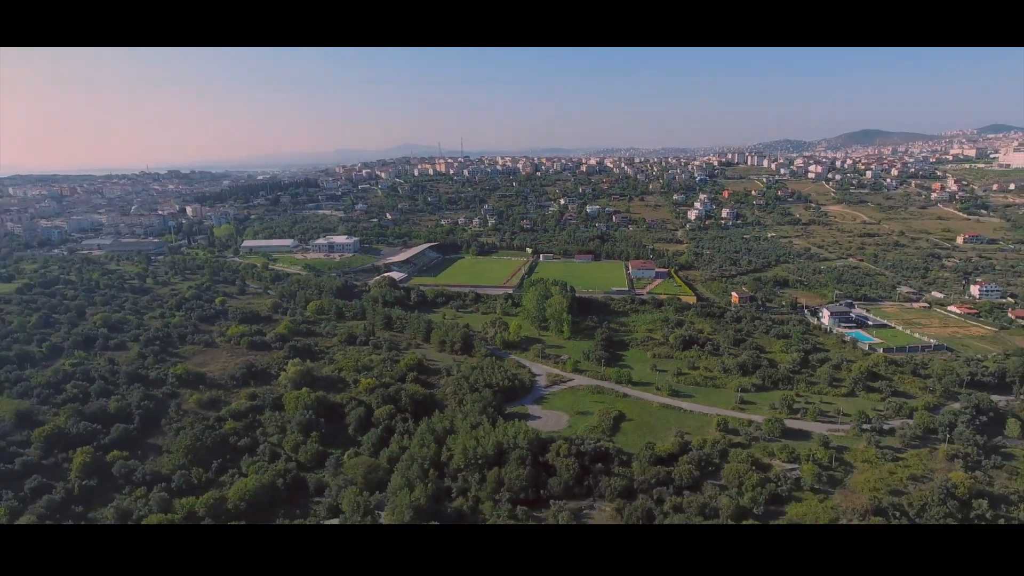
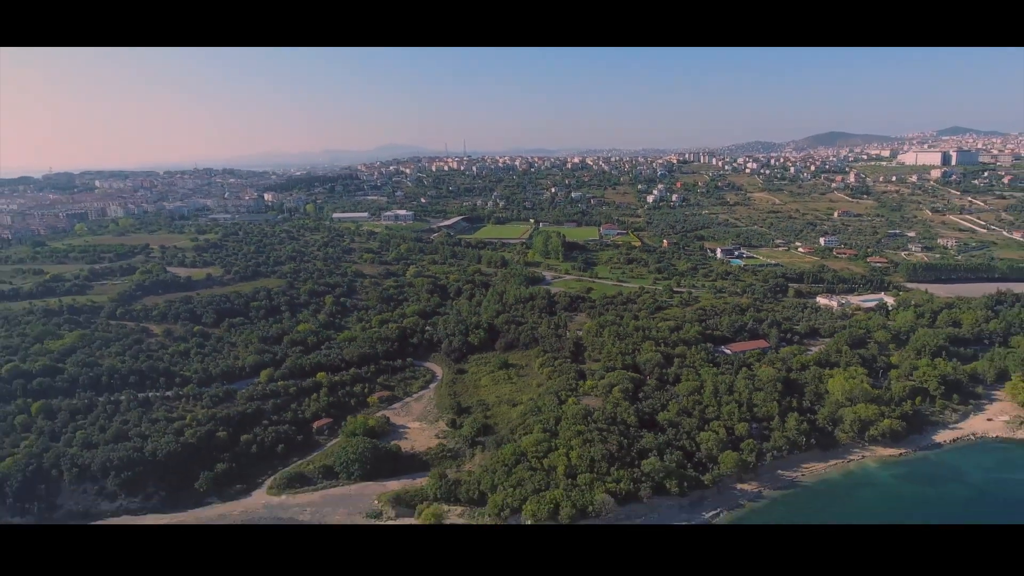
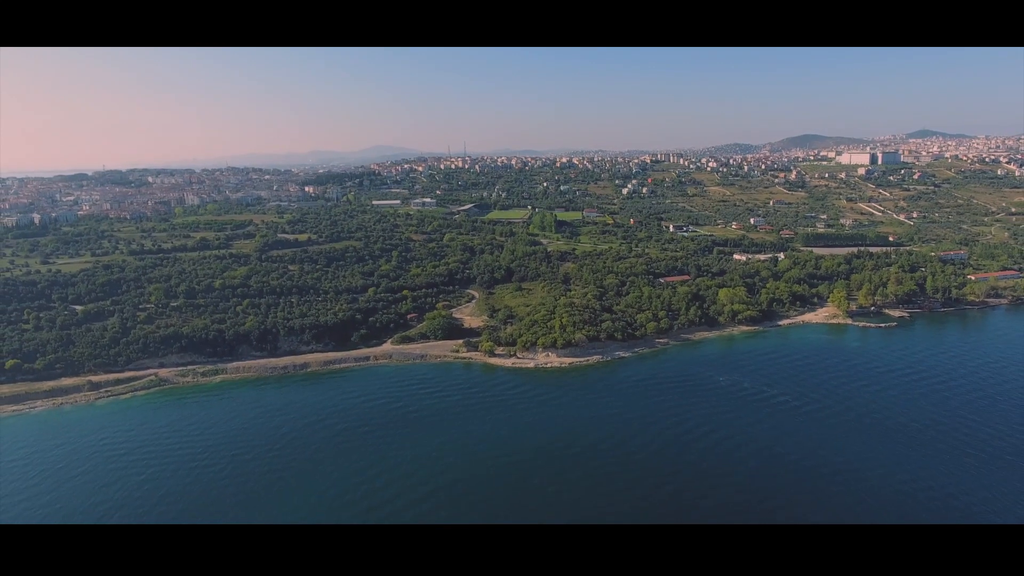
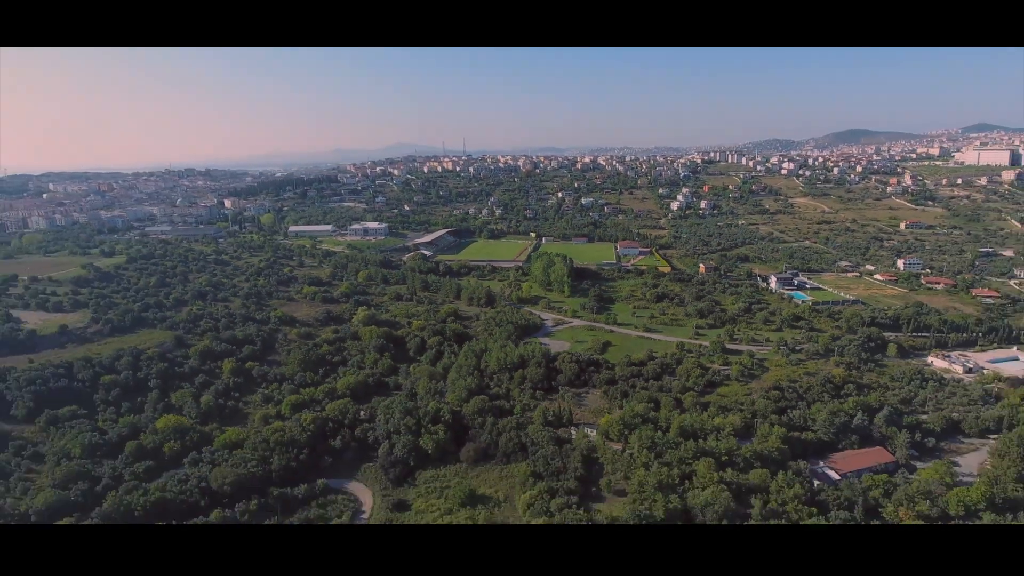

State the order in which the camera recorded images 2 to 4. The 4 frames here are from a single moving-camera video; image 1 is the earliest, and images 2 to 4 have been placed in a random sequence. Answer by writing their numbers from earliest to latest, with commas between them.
4, 2, 3
